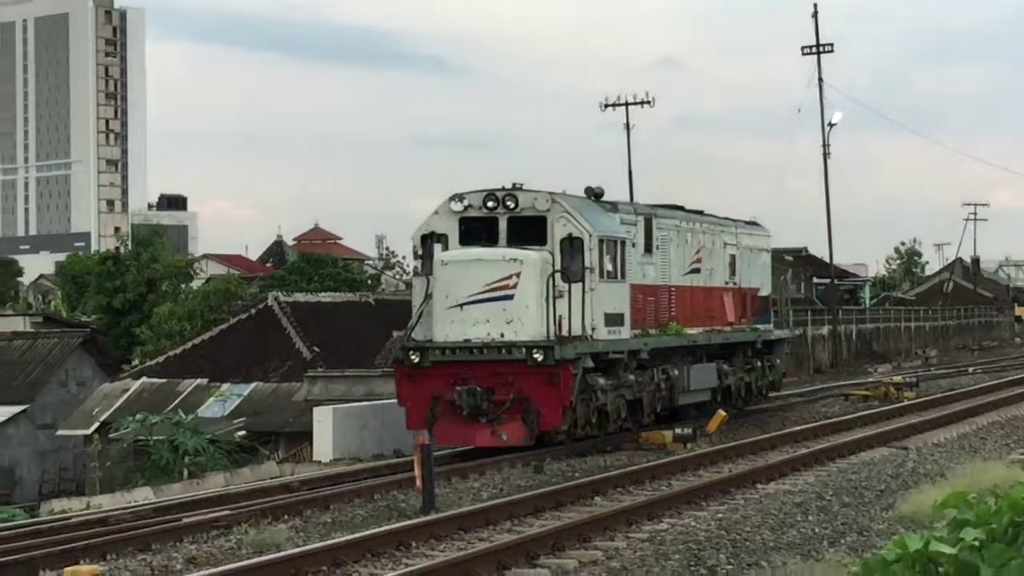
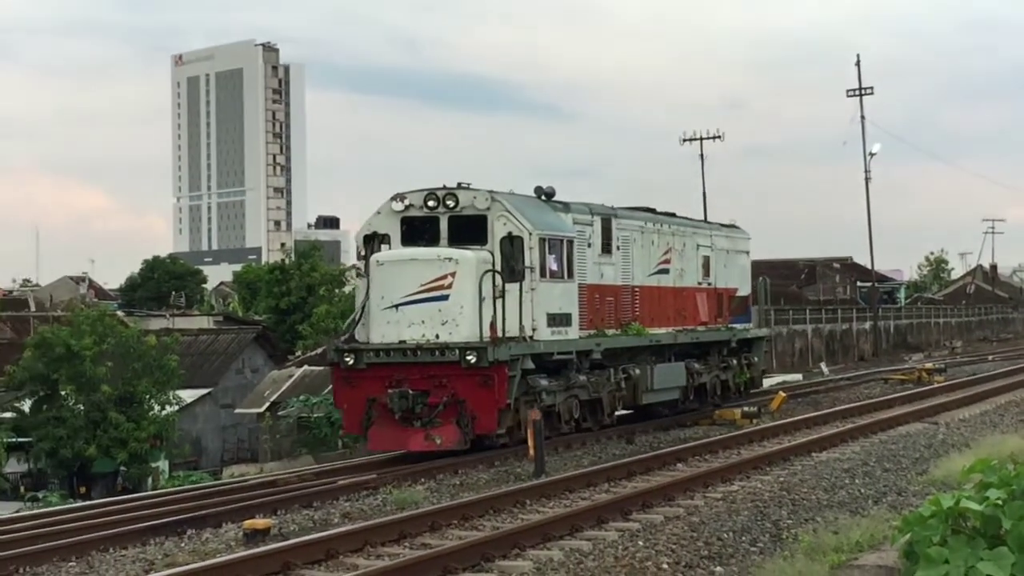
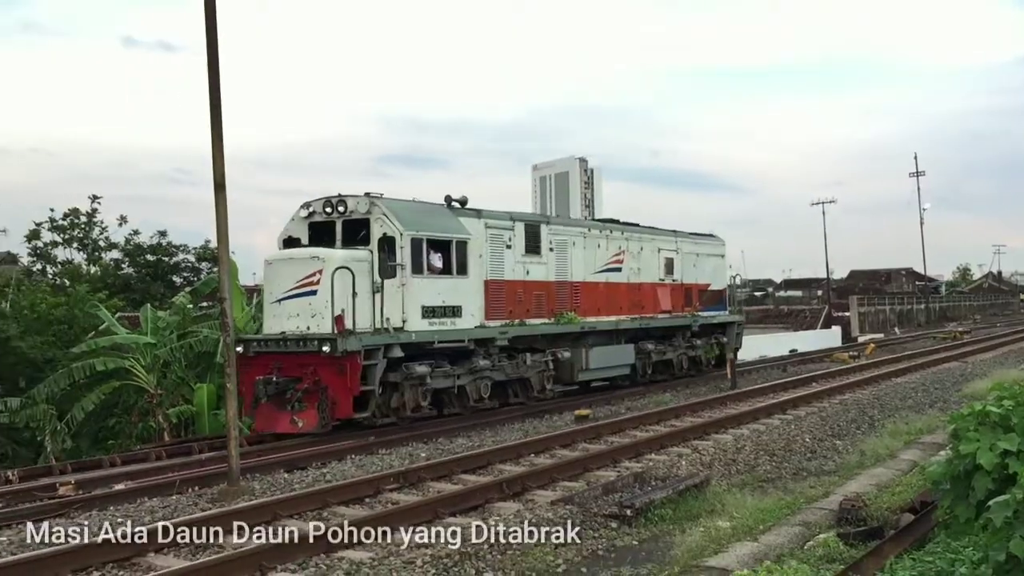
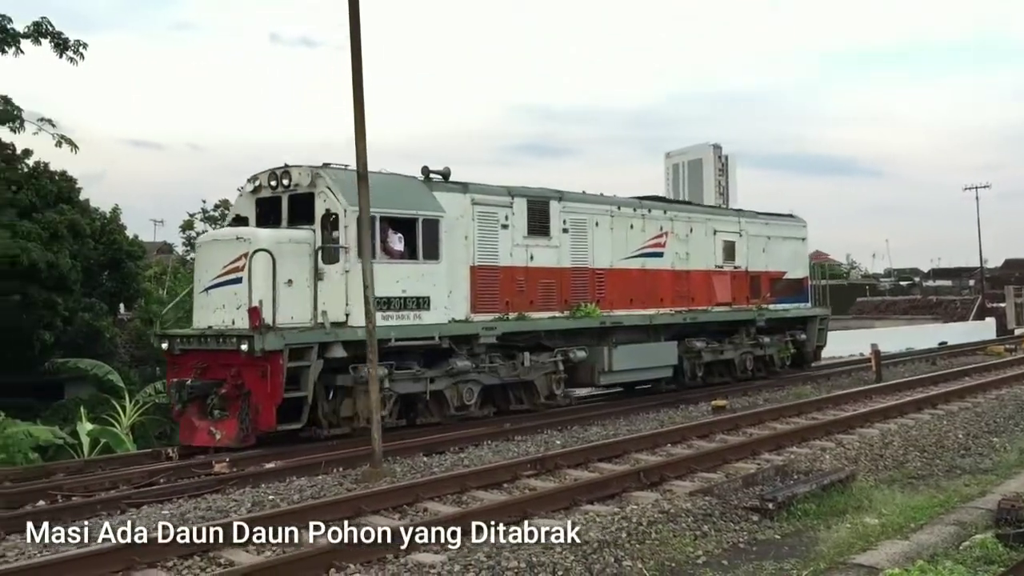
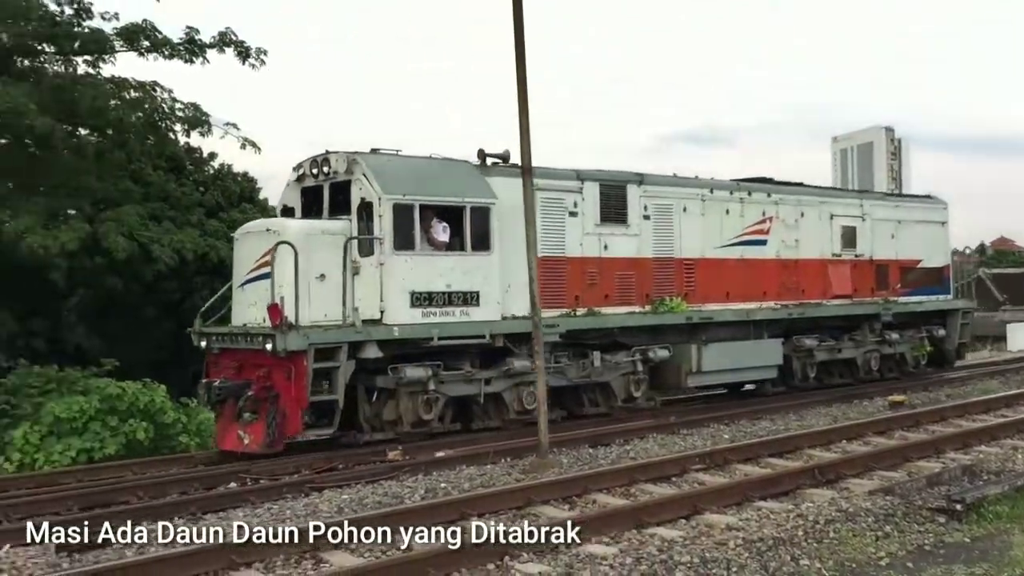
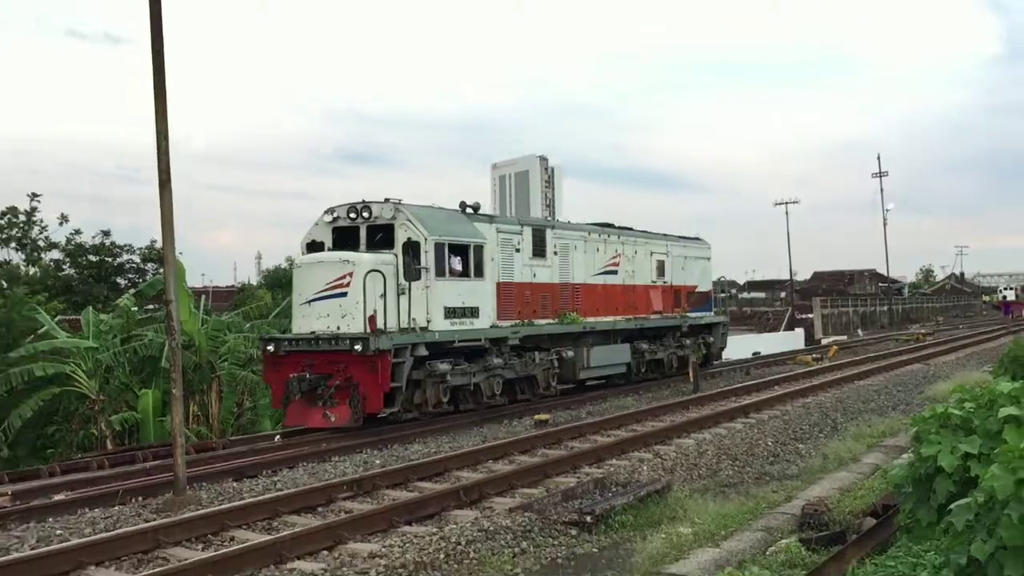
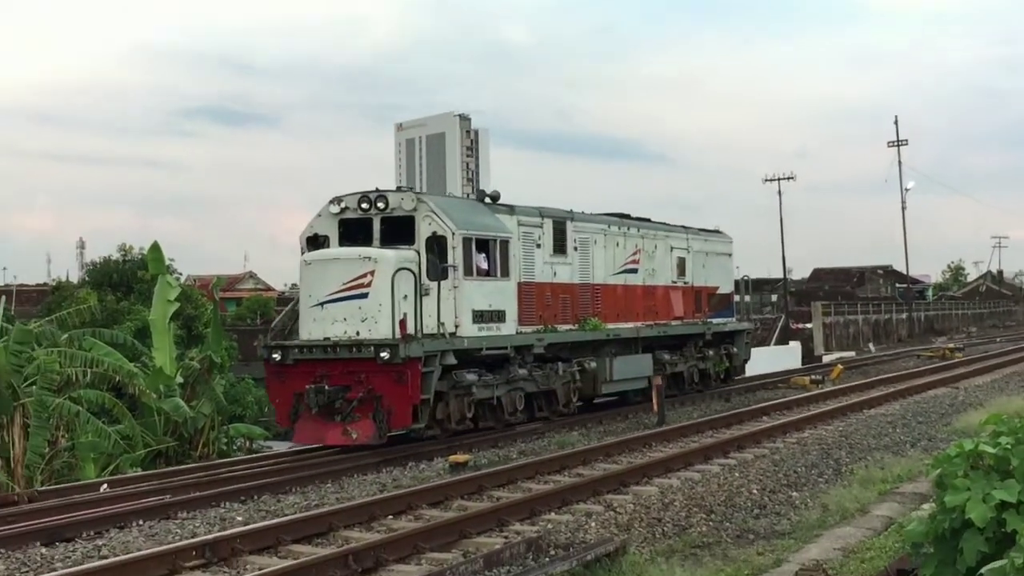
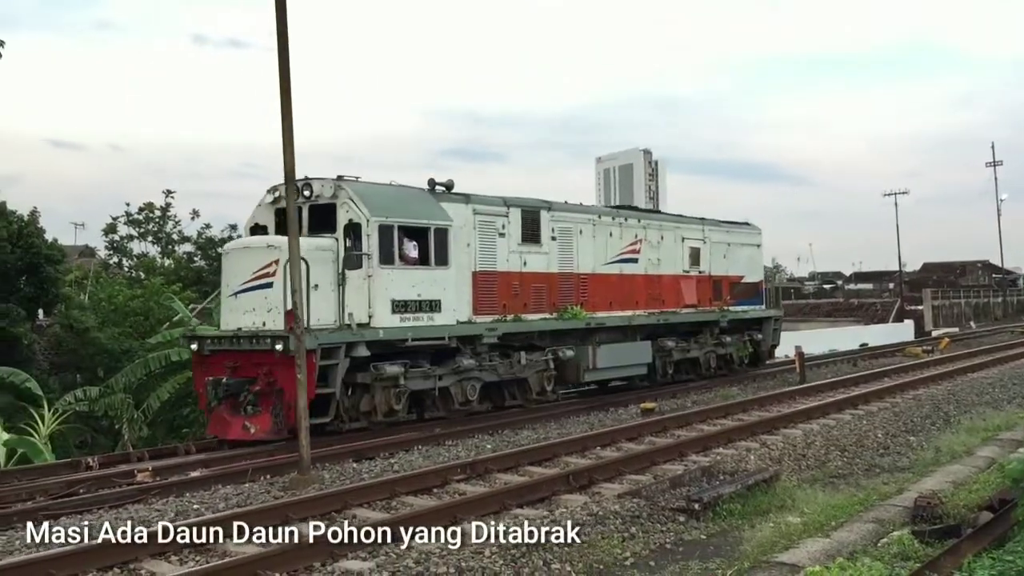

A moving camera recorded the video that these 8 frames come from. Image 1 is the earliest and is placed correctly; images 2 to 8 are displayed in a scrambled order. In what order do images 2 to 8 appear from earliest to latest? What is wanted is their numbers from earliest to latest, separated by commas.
2, 7, 6, 3, 8, 4, 5
